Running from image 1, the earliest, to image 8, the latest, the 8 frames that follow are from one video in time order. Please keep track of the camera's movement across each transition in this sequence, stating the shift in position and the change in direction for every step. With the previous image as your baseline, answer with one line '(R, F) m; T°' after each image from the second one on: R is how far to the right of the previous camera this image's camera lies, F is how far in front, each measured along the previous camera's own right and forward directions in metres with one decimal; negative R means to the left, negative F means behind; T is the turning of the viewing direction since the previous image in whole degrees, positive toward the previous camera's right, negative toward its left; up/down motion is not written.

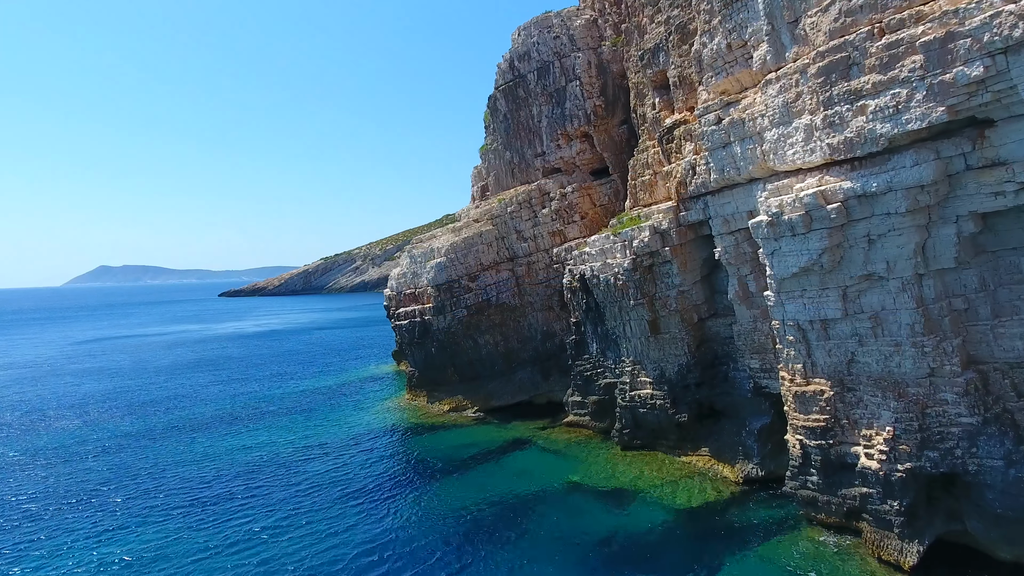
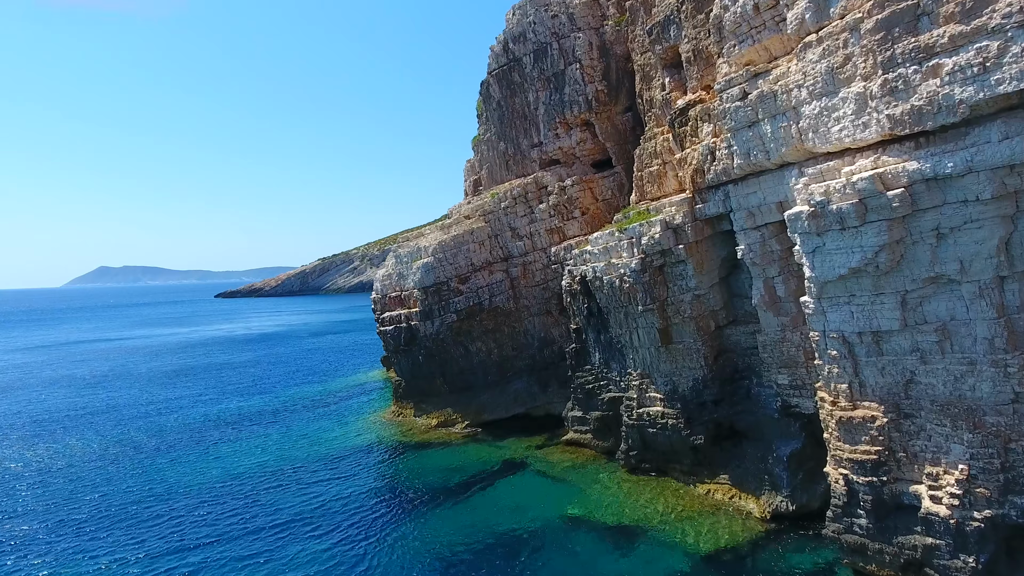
(+0.3, +3.3) m; 0°
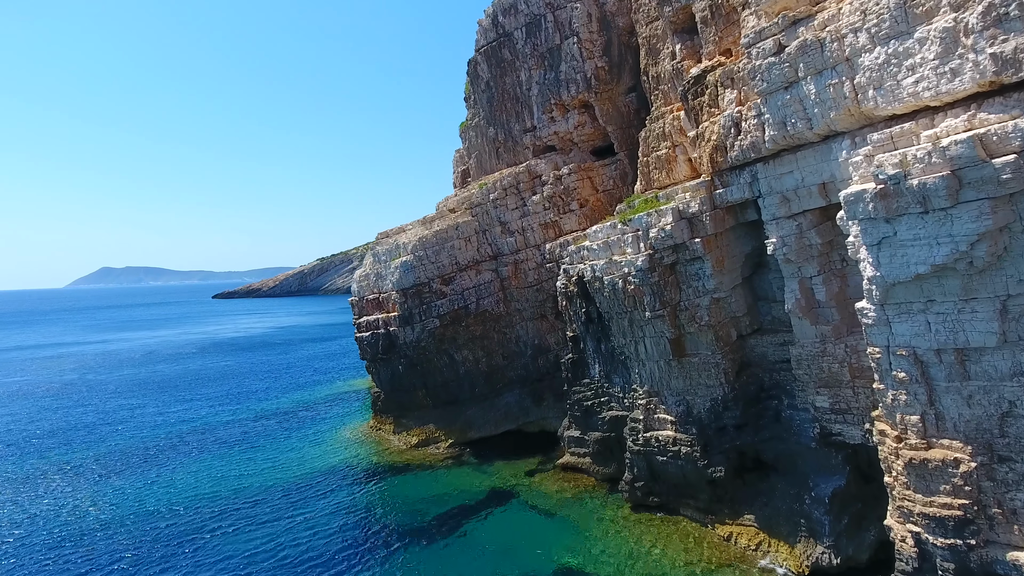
(+0.6, +3.8) m; 0°
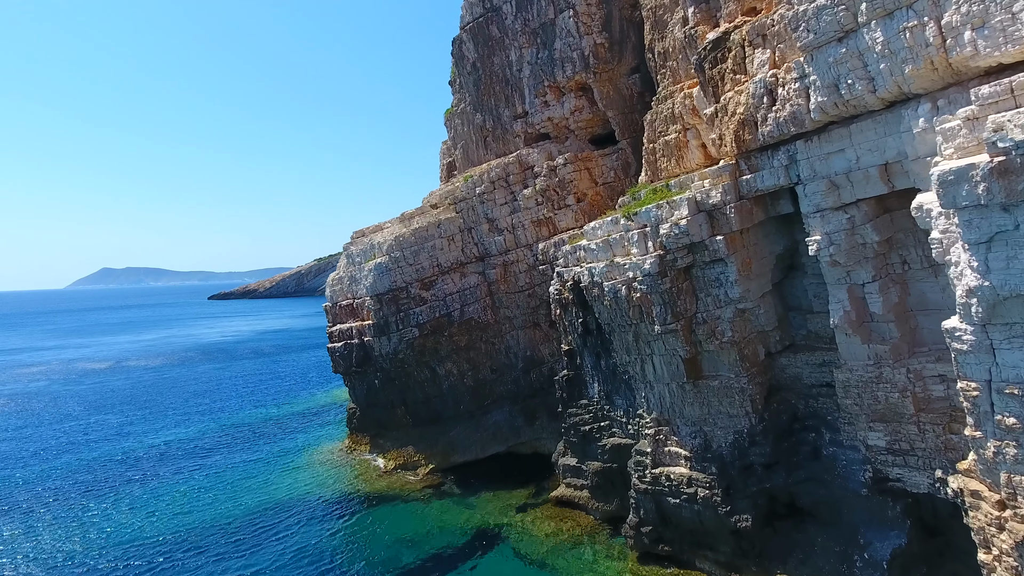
(+0.5, +3.4) m; 0°
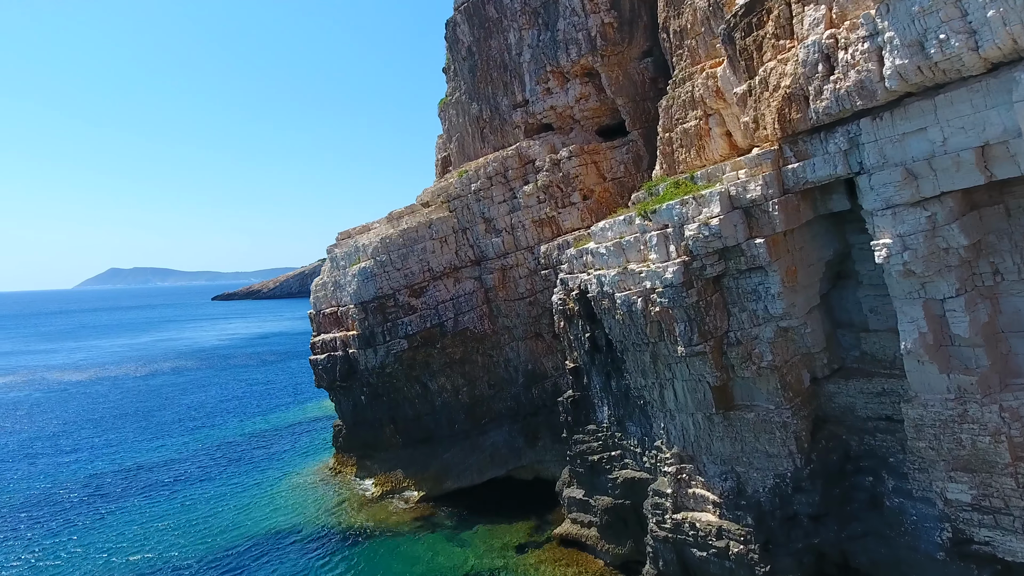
(+0.2, +2.7) m; 0°
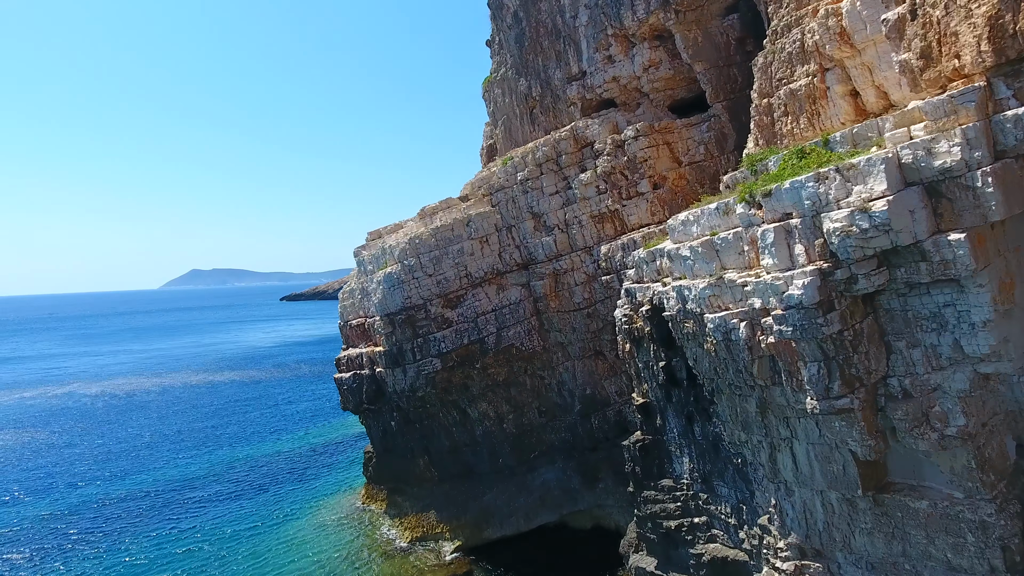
(+0.3, +4.2) m; -5°
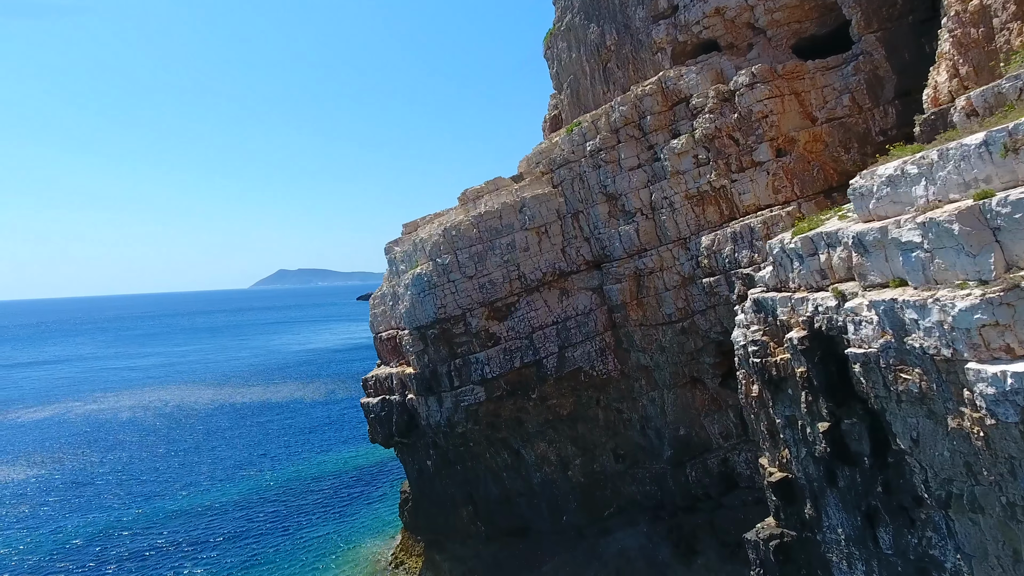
(+0.2, +5.1) m; -6°
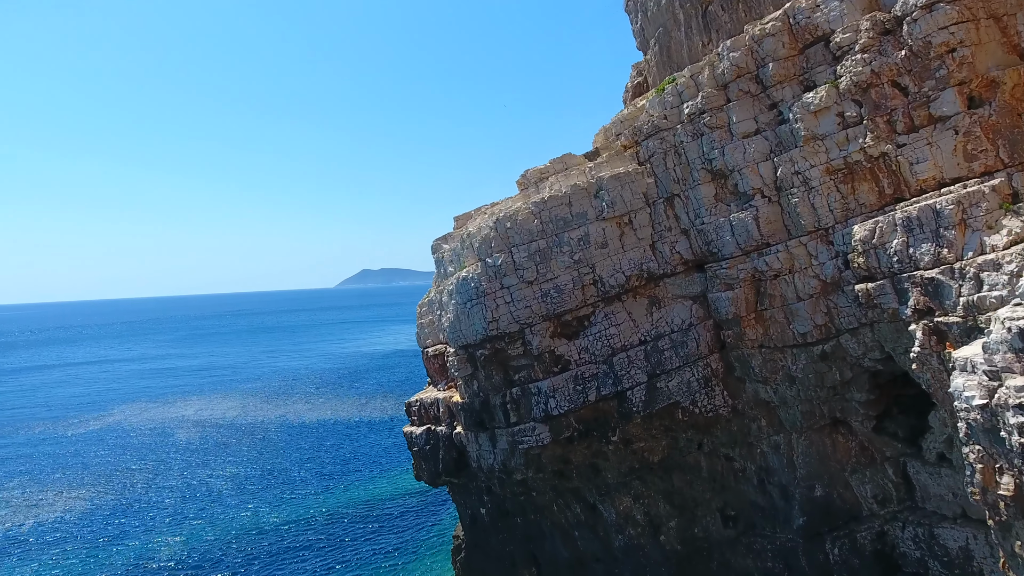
(+0.1, +3.7) m; -7°
